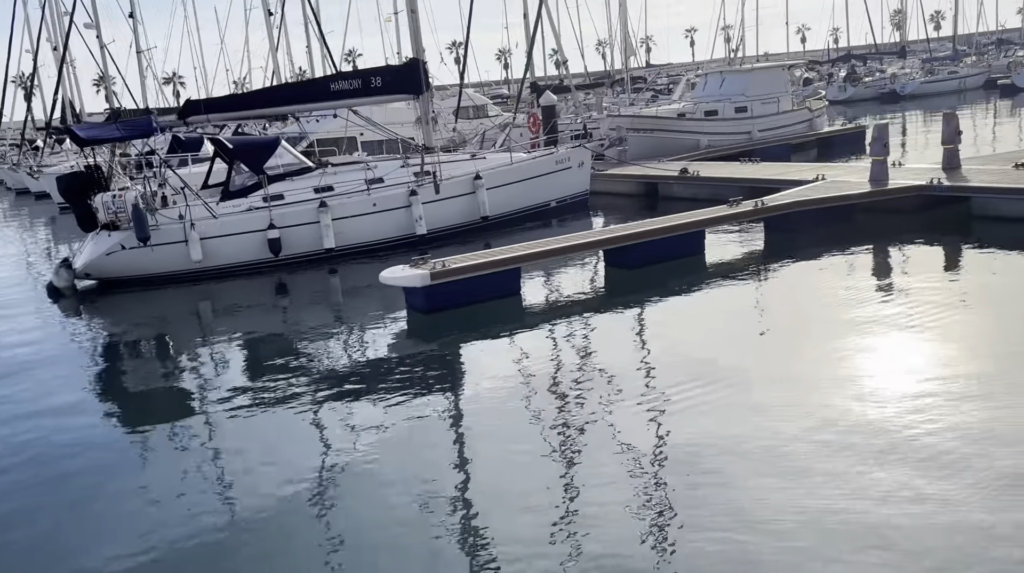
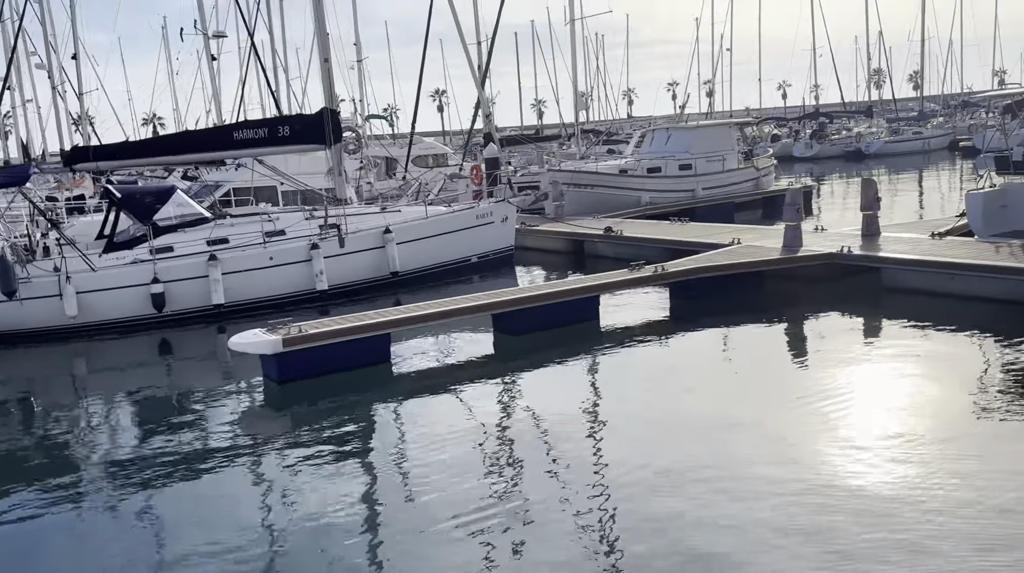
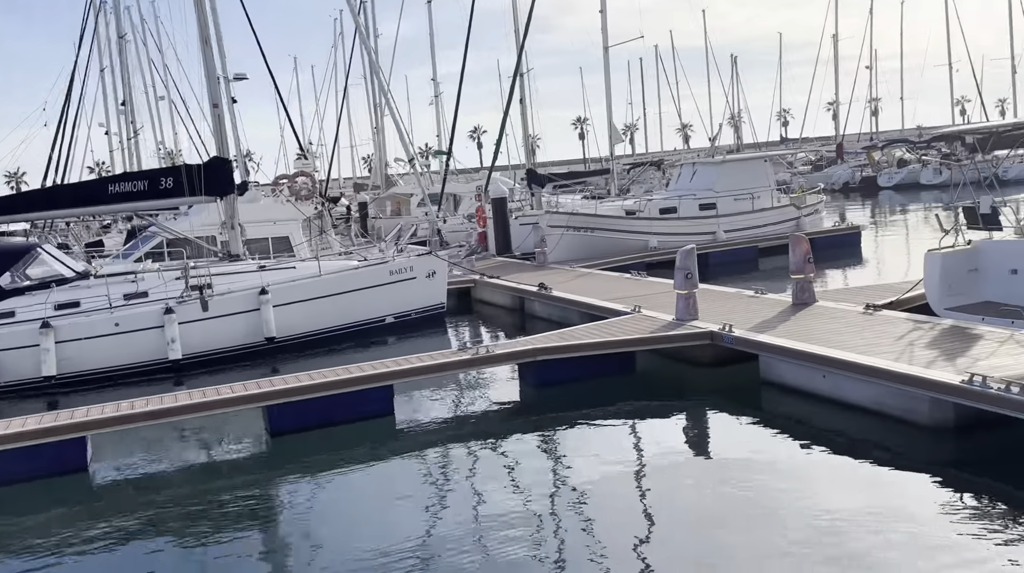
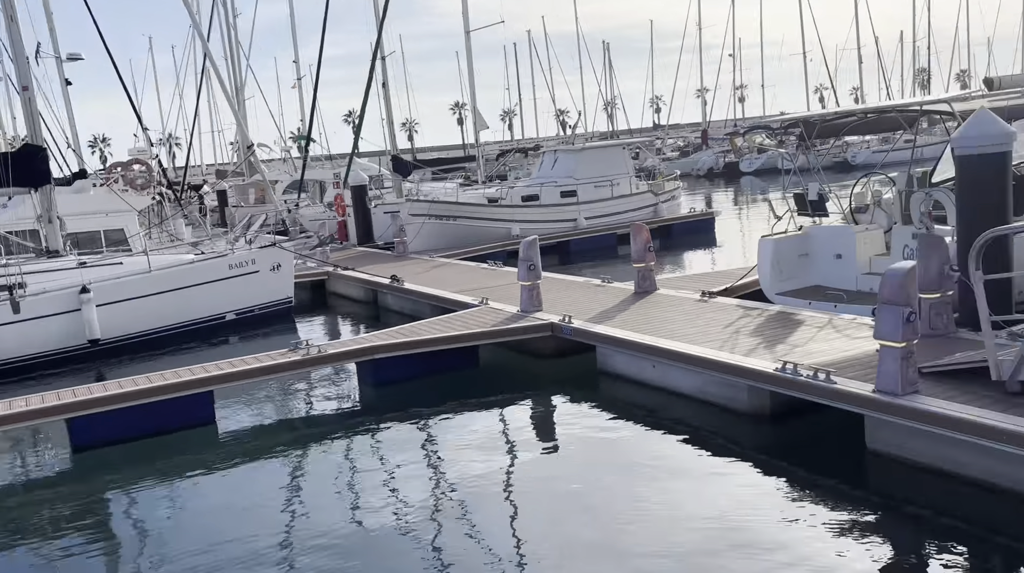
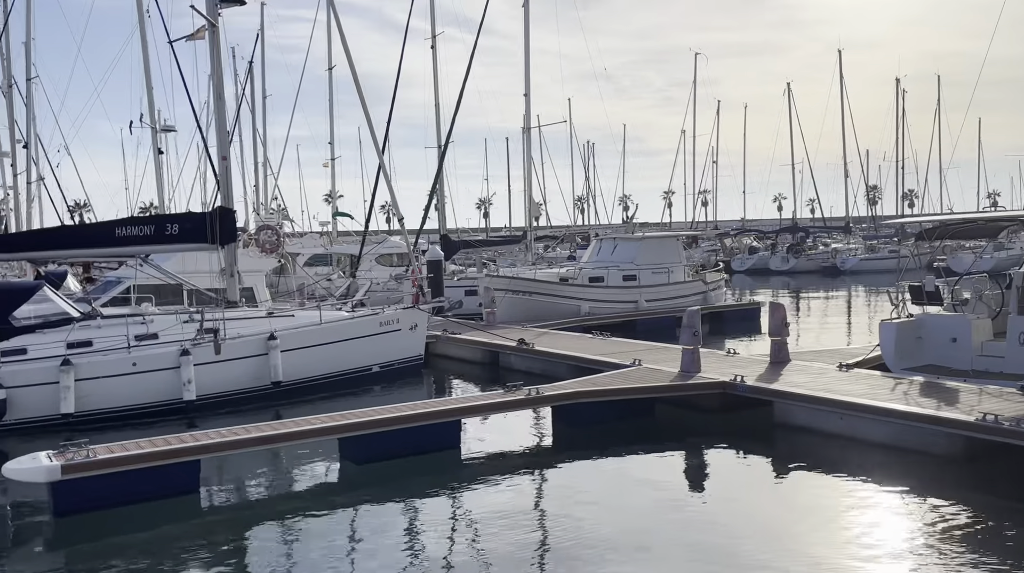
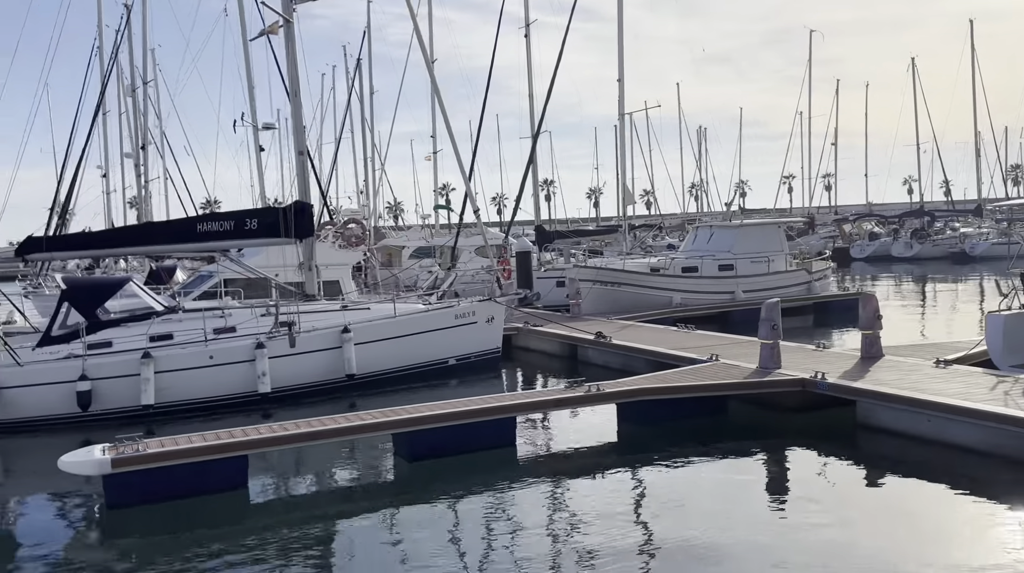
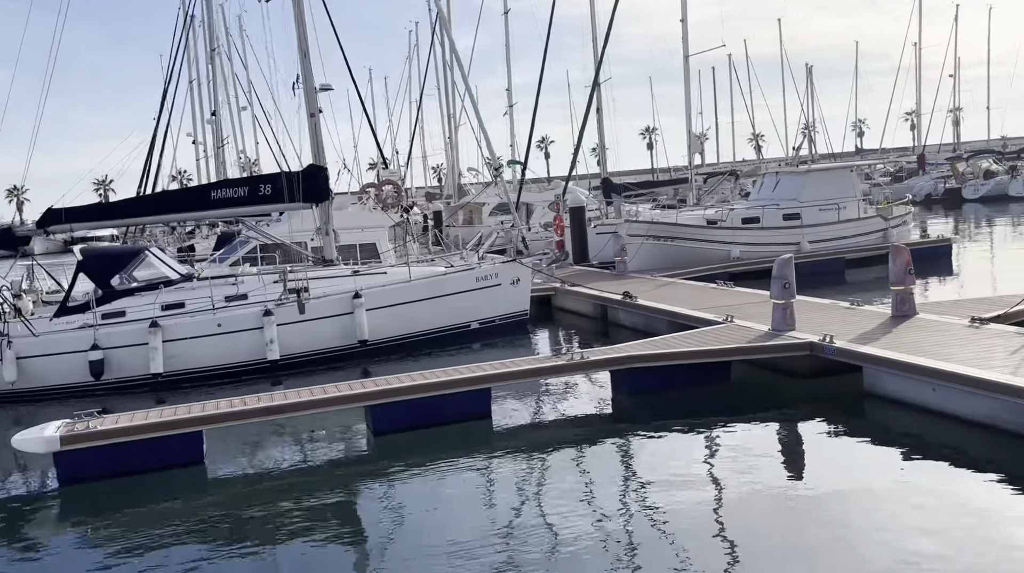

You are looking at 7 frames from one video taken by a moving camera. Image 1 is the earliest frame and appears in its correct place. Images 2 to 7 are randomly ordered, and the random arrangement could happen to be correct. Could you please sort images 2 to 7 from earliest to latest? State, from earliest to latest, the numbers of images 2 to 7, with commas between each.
2, 5, 6, 7, 3, 4
